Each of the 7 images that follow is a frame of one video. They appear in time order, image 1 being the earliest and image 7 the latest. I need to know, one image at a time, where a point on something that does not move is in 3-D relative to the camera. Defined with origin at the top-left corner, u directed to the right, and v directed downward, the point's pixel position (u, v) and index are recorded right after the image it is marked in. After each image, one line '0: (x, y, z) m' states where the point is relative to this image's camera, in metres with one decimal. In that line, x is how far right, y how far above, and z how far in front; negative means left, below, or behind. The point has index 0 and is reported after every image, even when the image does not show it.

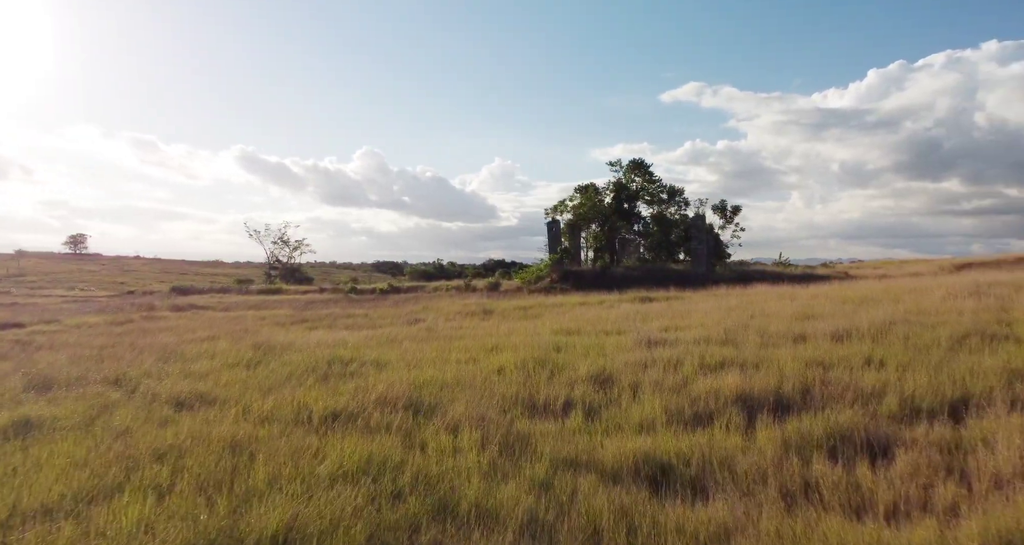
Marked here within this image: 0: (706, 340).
0: (+2.7, -0.9, +9.9) m
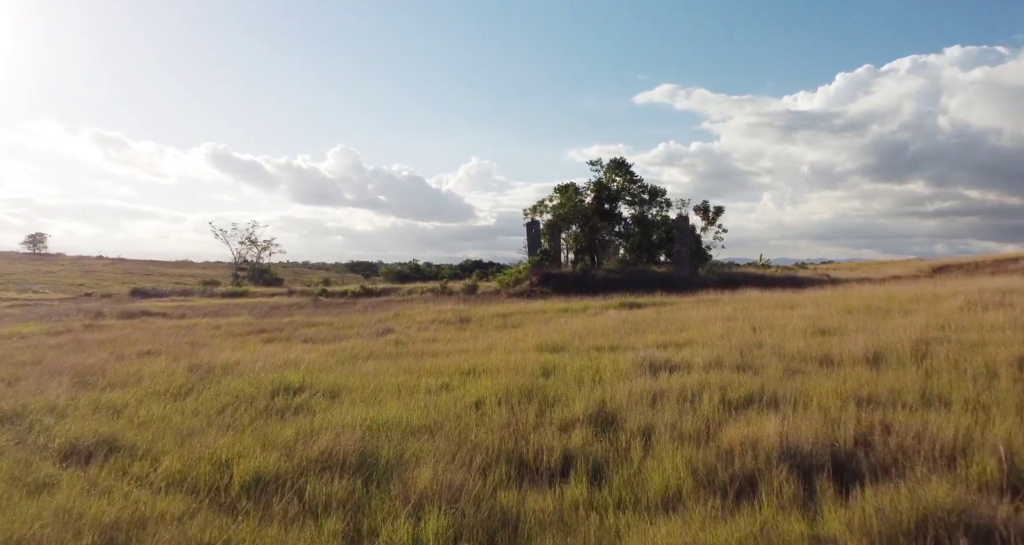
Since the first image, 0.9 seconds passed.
0: (+2.5, -1.1, +8.5) m
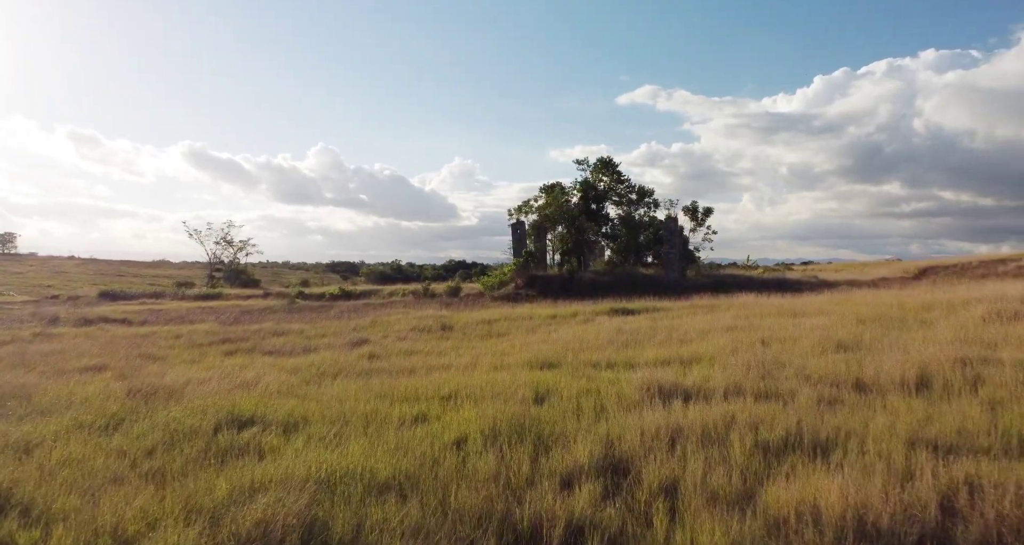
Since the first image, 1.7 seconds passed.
0: (+2.4, -1.2, +7.4) m
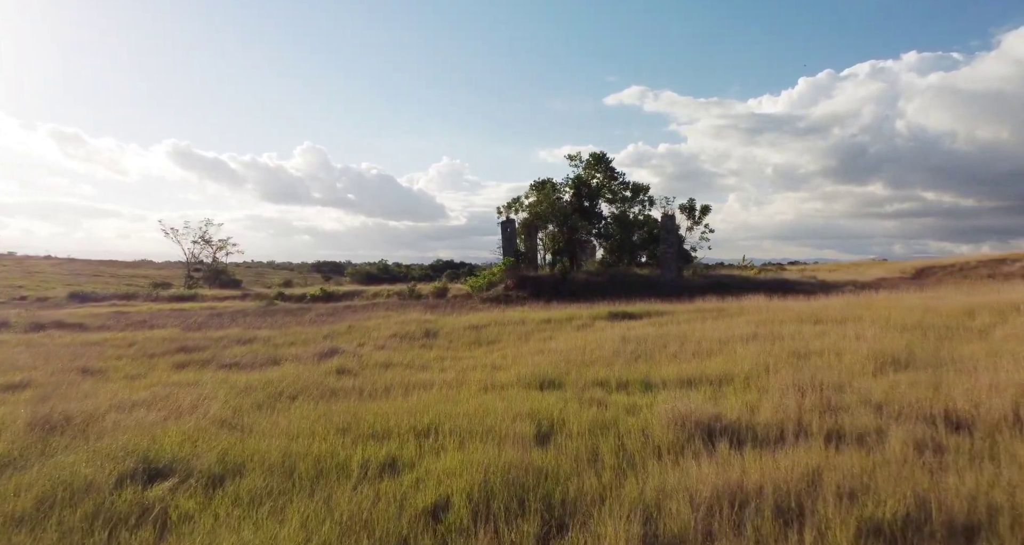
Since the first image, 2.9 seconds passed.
0: (+2.3, -1.2, +5.7) m
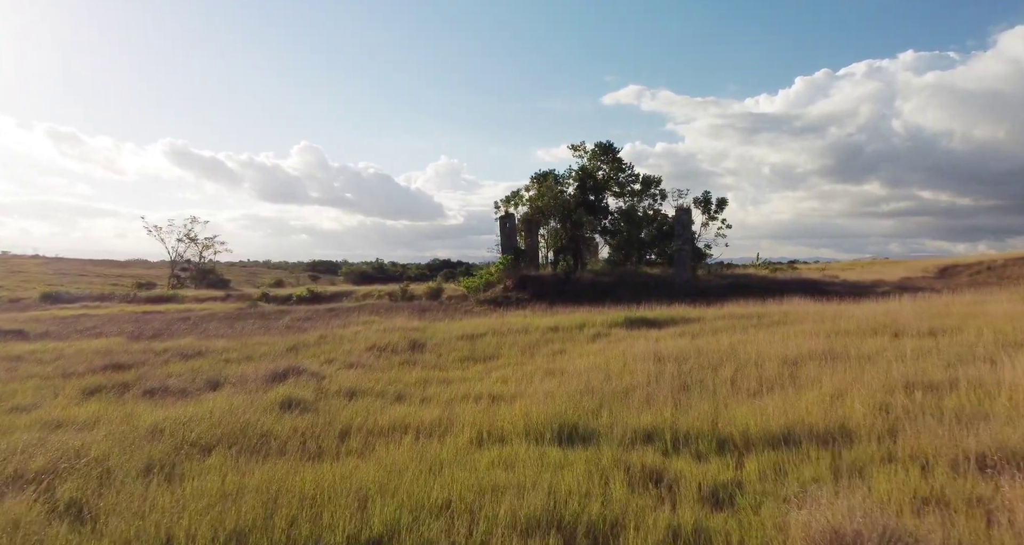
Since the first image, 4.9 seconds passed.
0: (+2.4, -1.2, +3.0) m
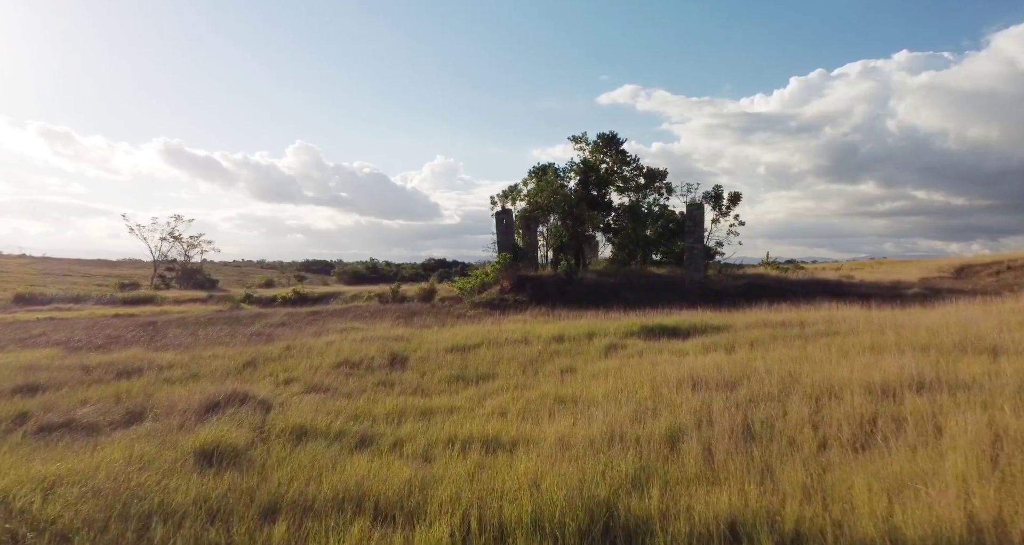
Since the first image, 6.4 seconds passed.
0: (+2.4, -1.2, +0.9) m
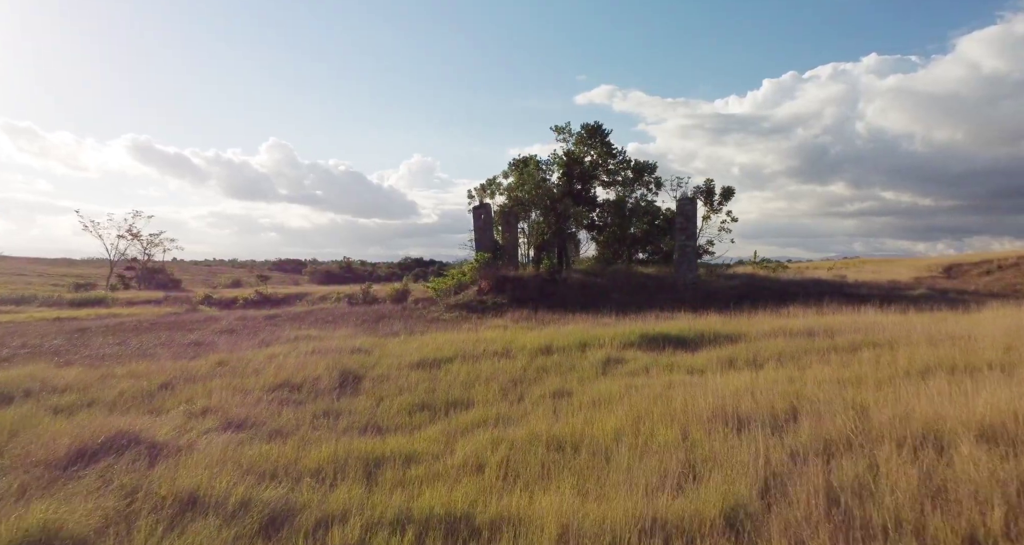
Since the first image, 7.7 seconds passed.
0: (+2.5, -1.2, -1.1) m
